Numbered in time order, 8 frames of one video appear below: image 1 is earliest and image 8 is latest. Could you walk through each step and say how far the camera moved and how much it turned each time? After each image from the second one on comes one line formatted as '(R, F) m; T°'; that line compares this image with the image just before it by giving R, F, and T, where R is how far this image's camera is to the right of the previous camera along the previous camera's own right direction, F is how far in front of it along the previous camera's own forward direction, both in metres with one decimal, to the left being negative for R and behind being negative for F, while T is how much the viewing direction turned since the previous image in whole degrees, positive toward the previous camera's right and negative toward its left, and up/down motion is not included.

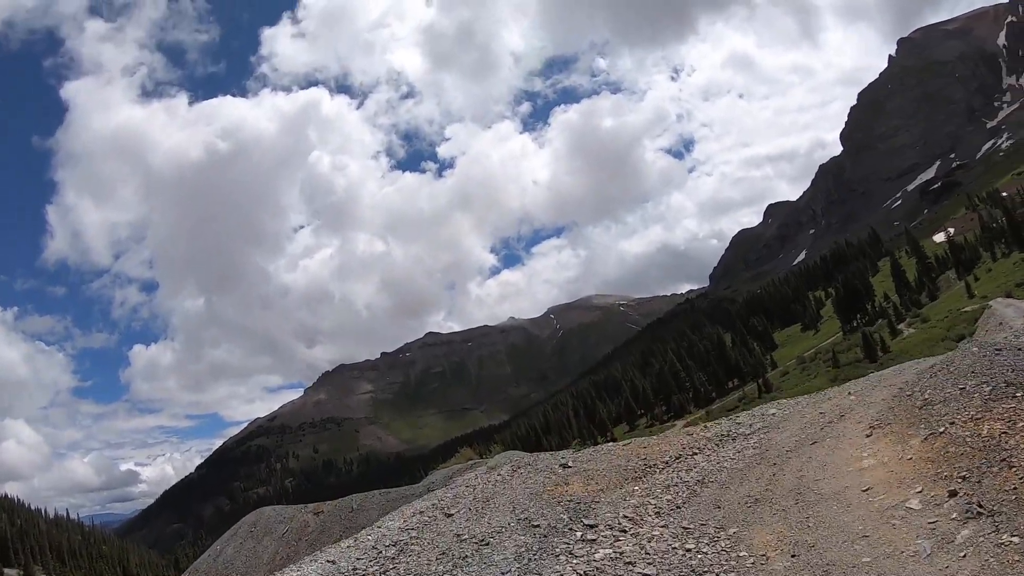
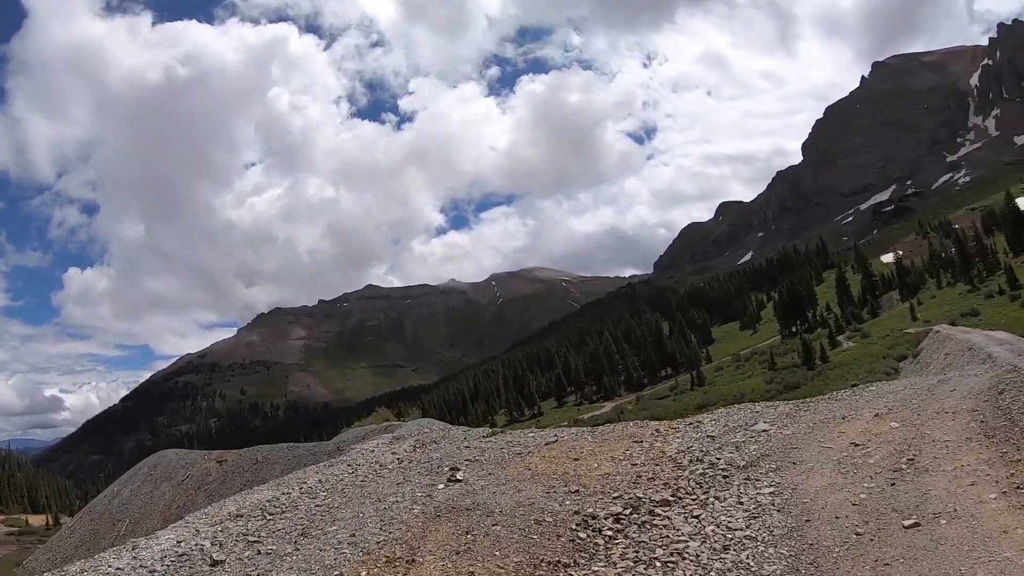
(+0.6, +5.6) m; +3°
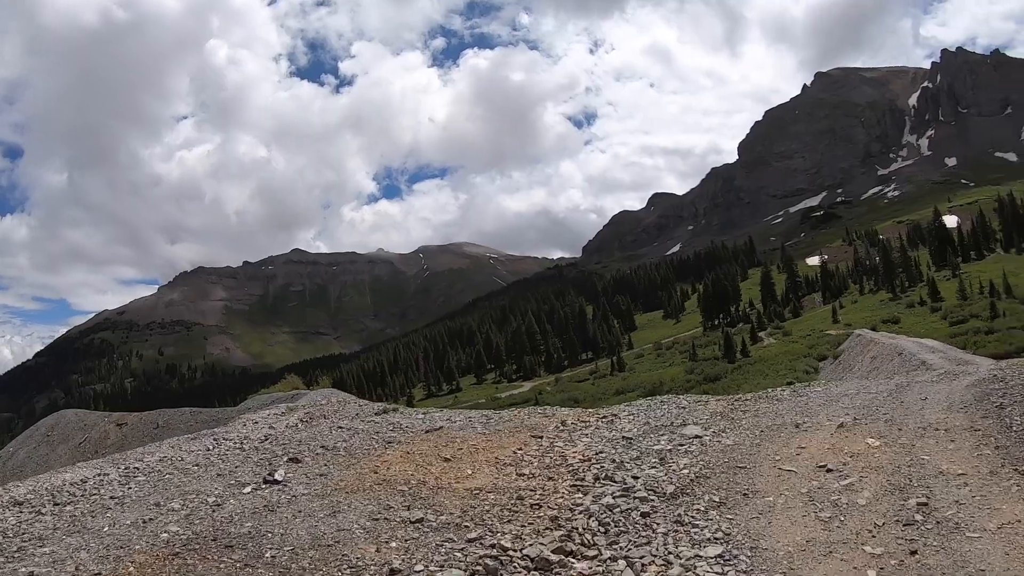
(+0.5, +2.9) m; +3°
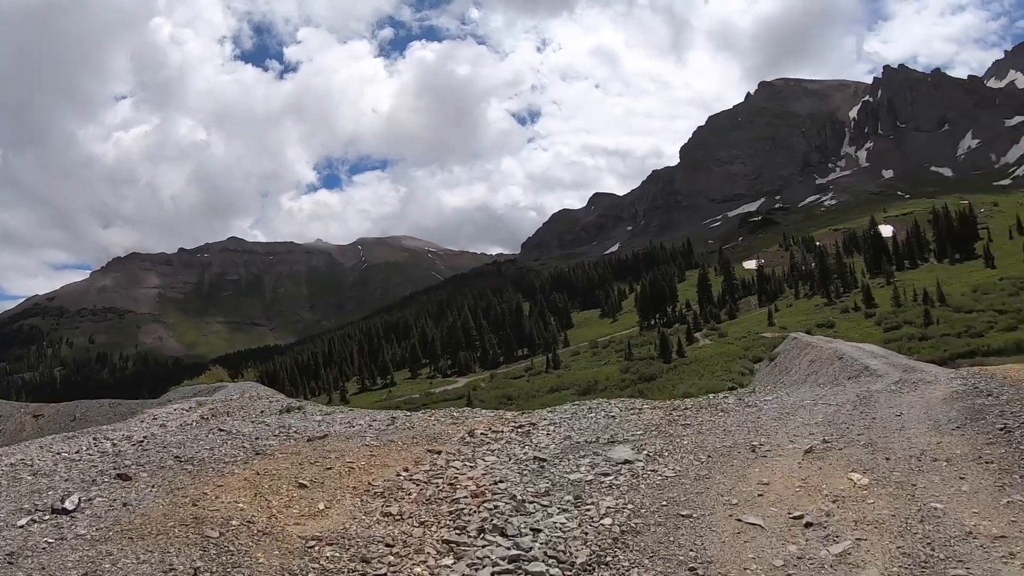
(-0.1, +1.0) m; +3°
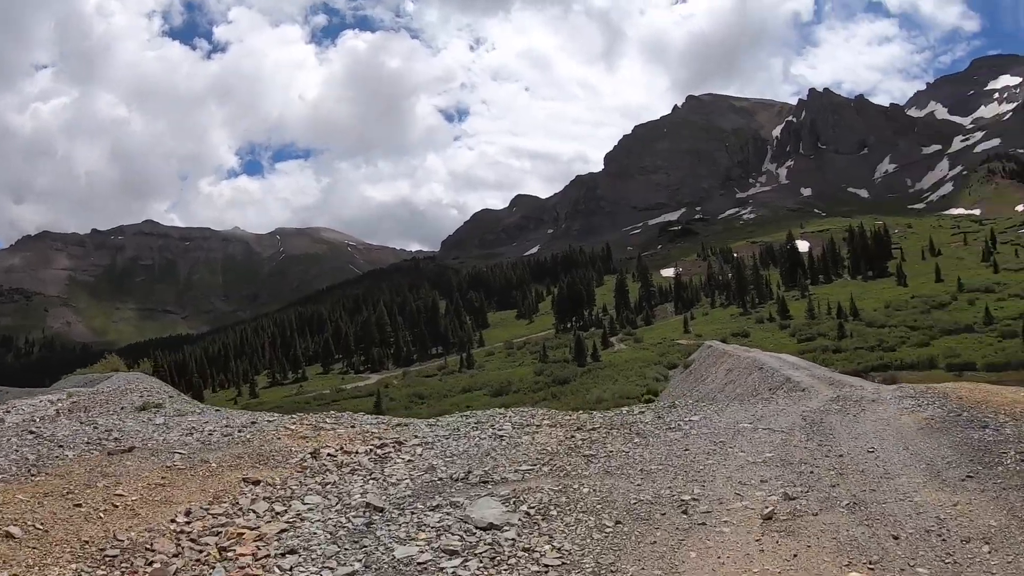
(+0.2, +1.7) m; +4°
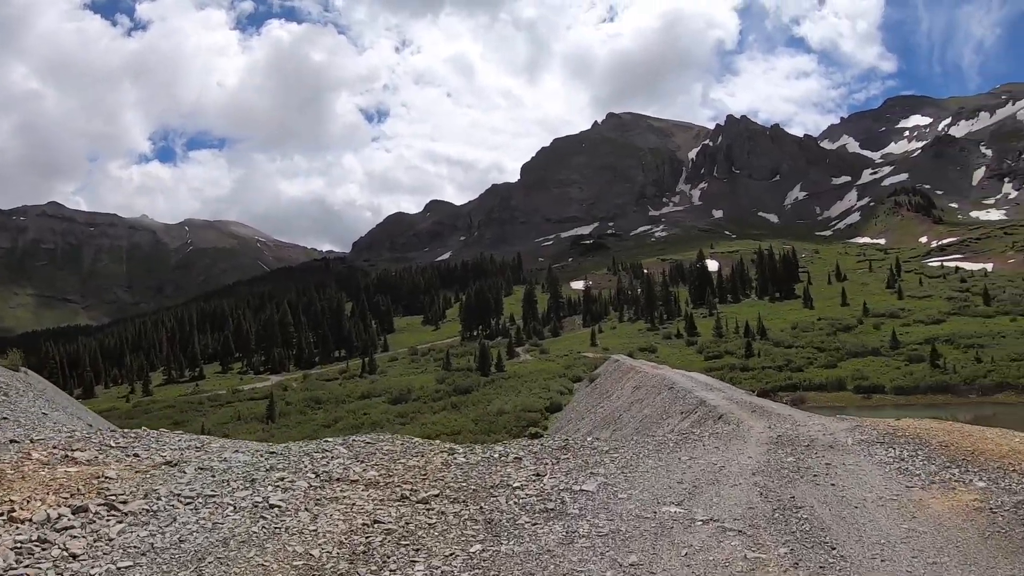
(+0.5, +2.9) m; +4°
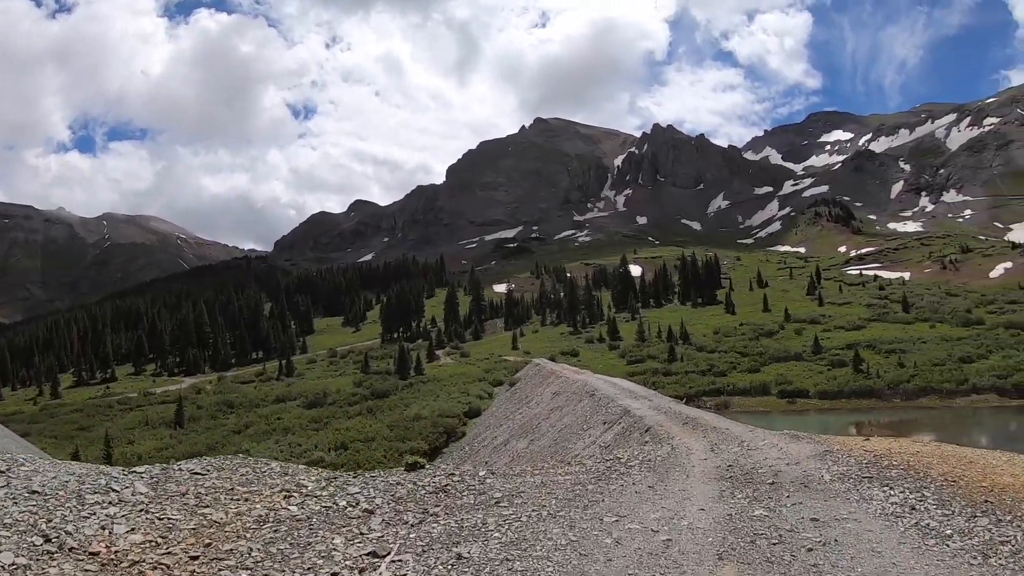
(+0.3, +2.2) m; +4°
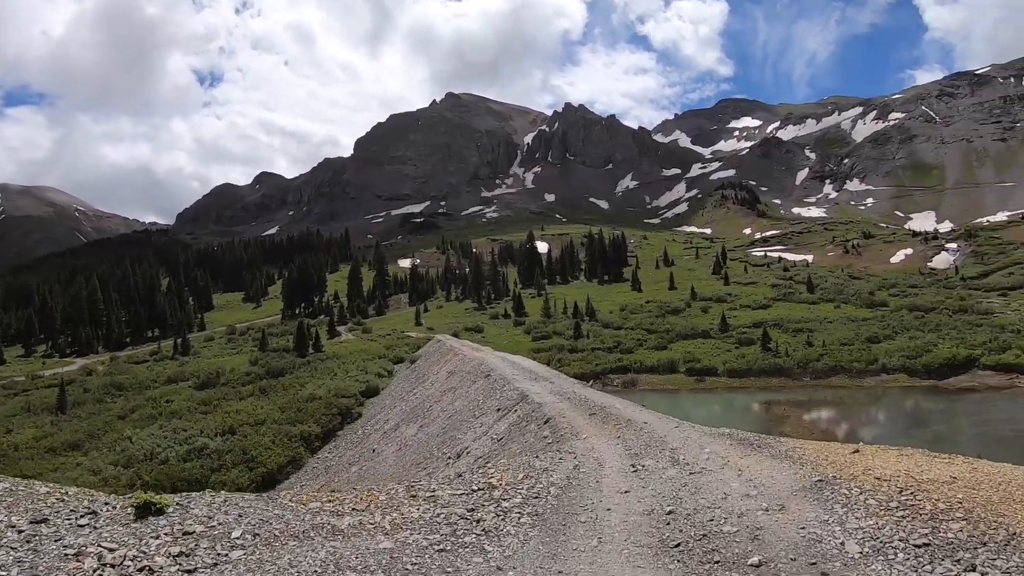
(+0.5, +3.1) m; +4°
